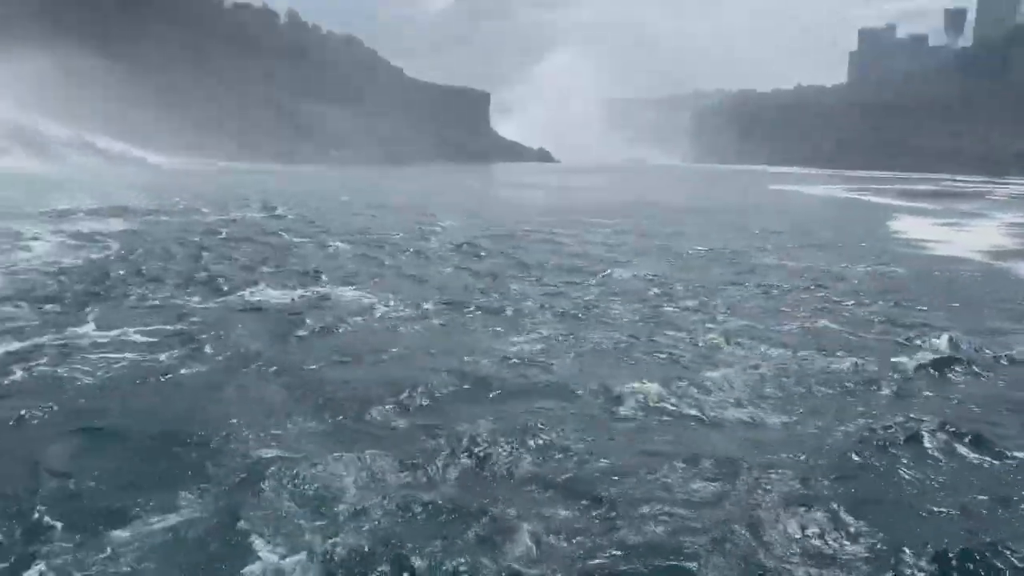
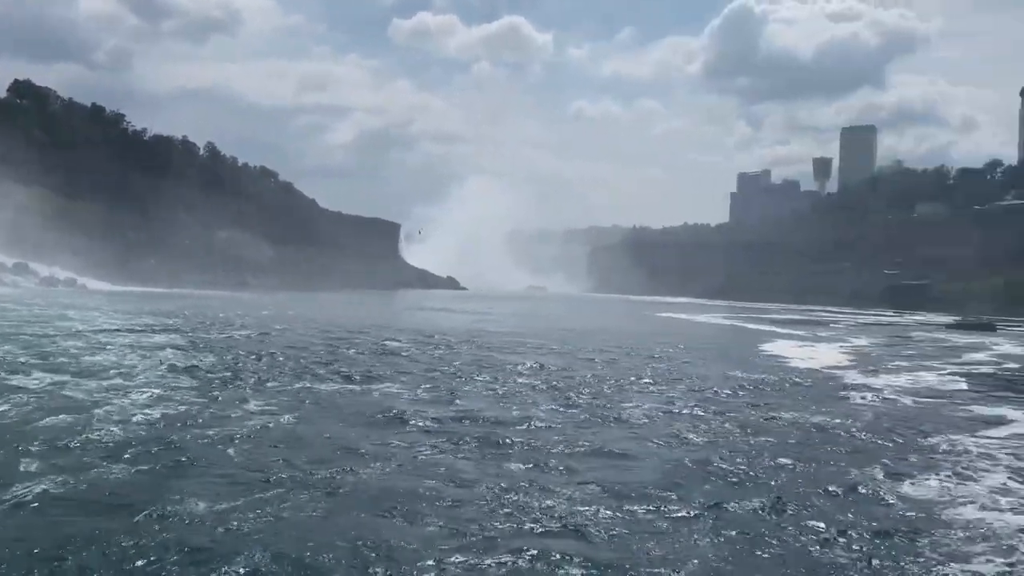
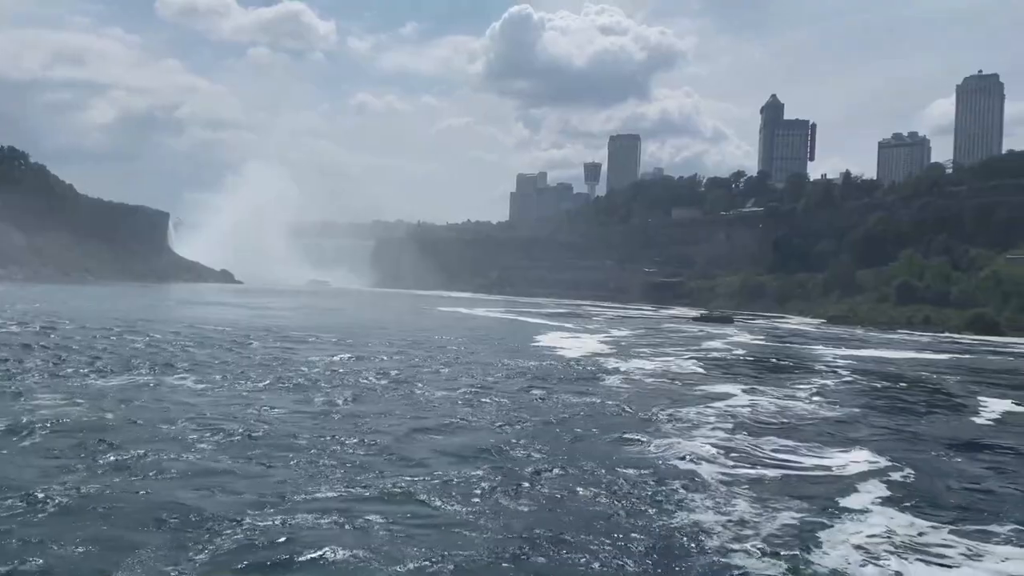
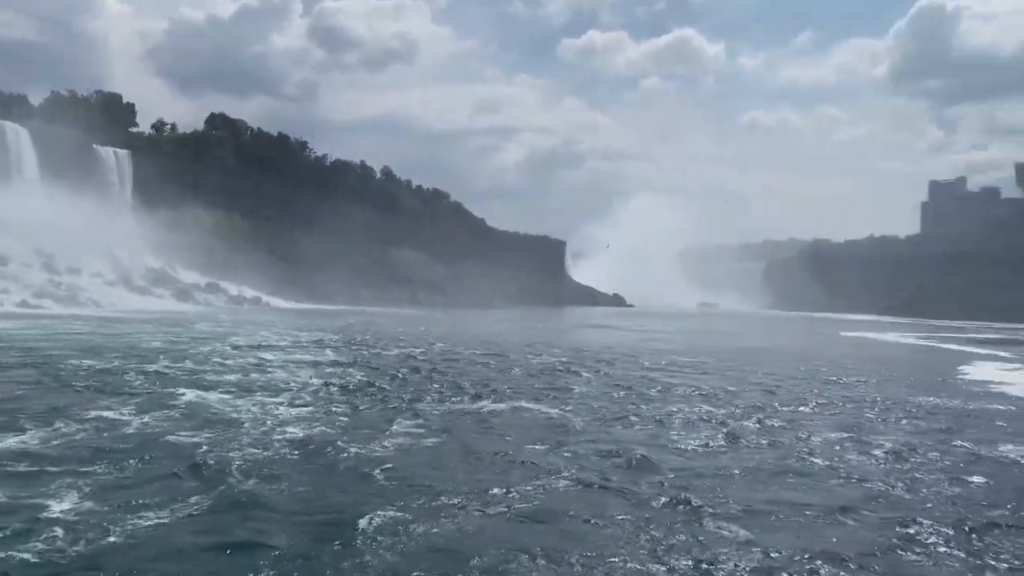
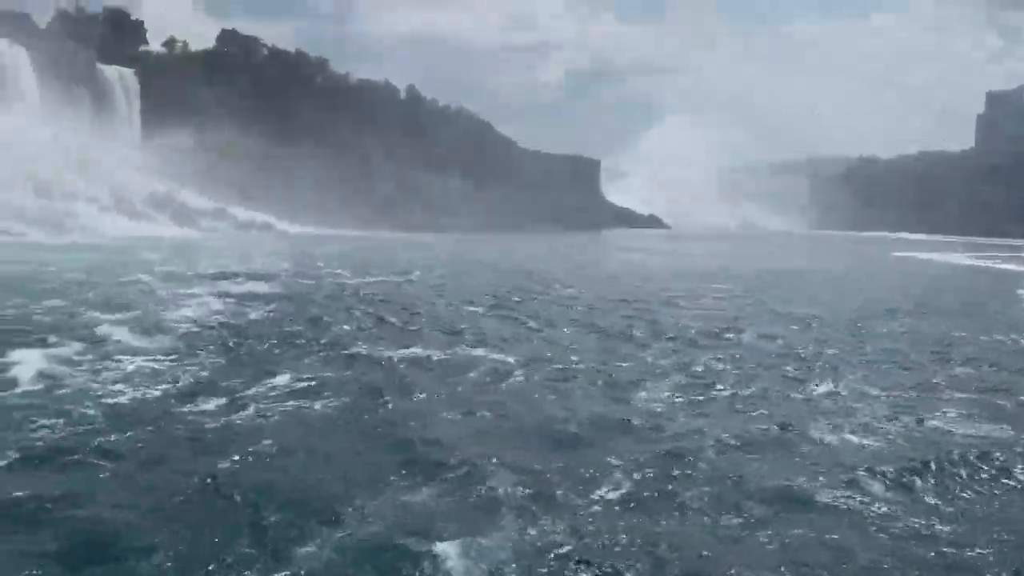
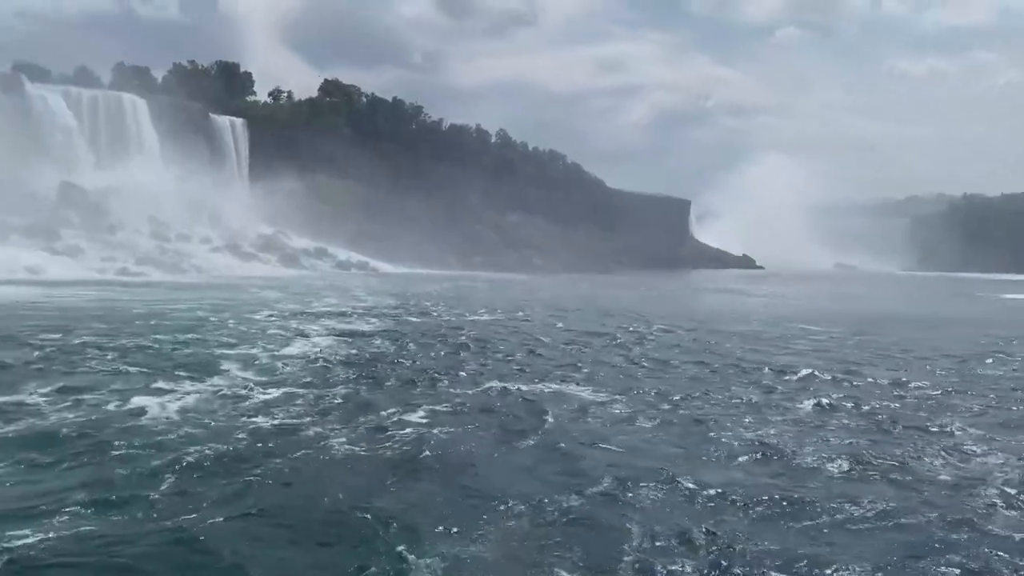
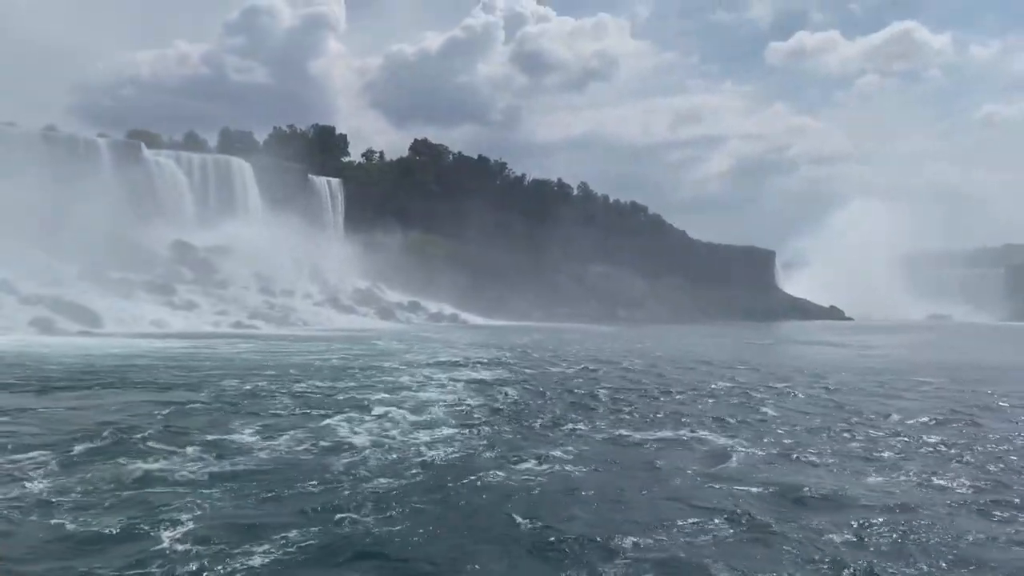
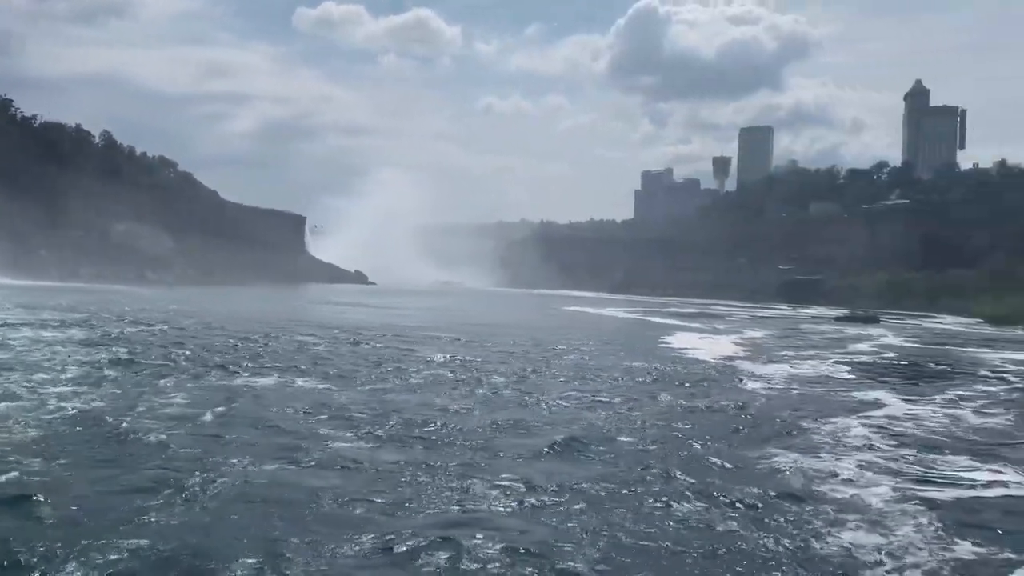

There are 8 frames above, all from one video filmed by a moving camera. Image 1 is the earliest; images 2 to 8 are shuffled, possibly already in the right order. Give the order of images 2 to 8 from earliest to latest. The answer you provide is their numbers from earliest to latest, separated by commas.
5, 6, 7, 4, 2, 8, 3
